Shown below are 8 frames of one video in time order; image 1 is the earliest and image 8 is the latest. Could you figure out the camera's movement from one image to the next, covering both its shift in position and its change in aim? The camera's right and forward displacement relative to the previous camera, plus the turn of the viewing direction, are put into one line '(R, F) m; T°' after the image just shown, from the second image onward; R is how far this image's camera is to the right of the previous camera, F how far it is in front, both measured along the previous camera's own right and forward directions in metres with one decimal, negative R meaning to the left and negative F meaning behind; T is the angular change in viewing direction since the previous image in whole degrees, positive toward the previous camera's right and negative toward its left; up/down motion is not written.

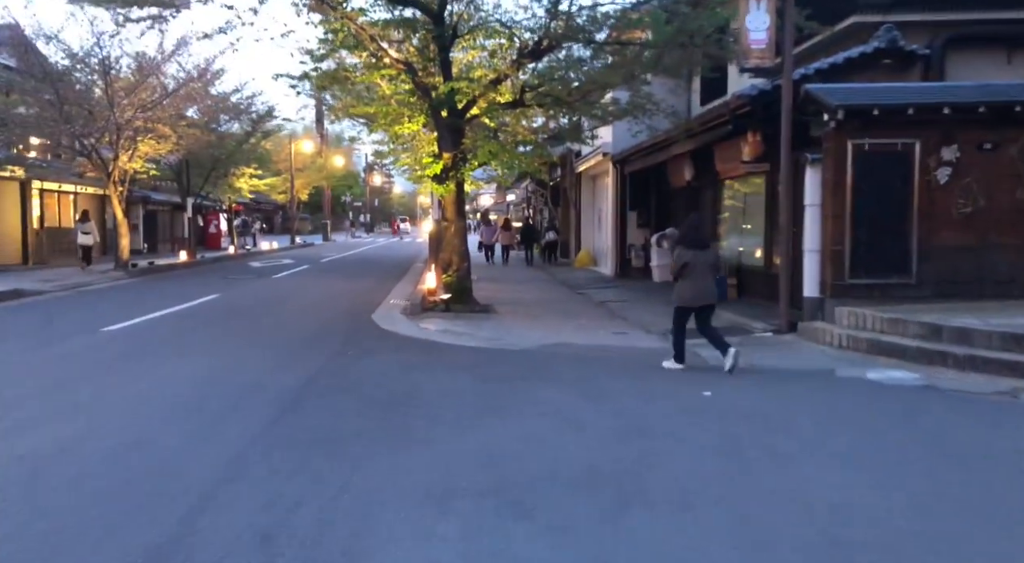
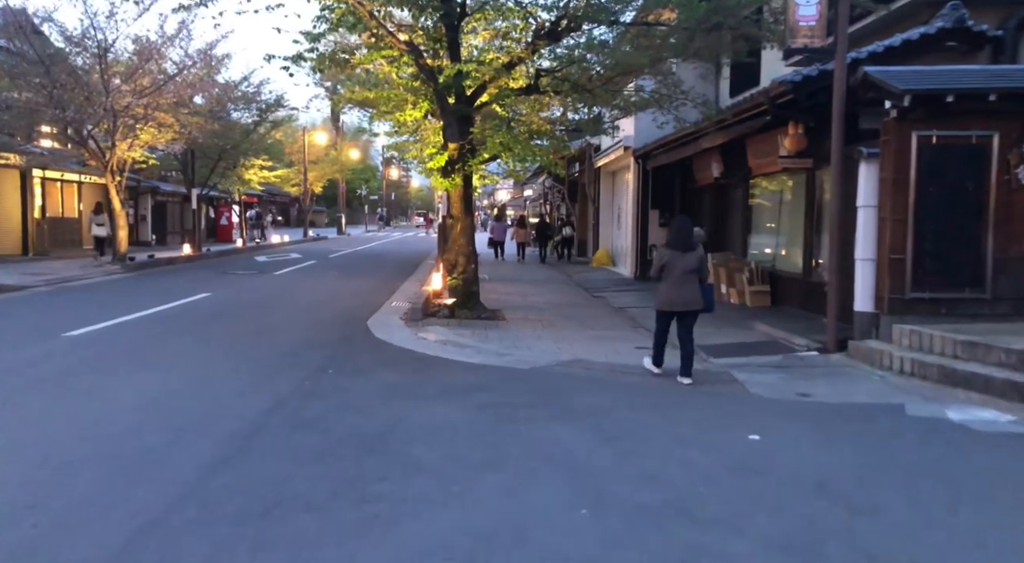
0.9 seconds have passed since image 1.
(+0.1, +1.3) m; -1°
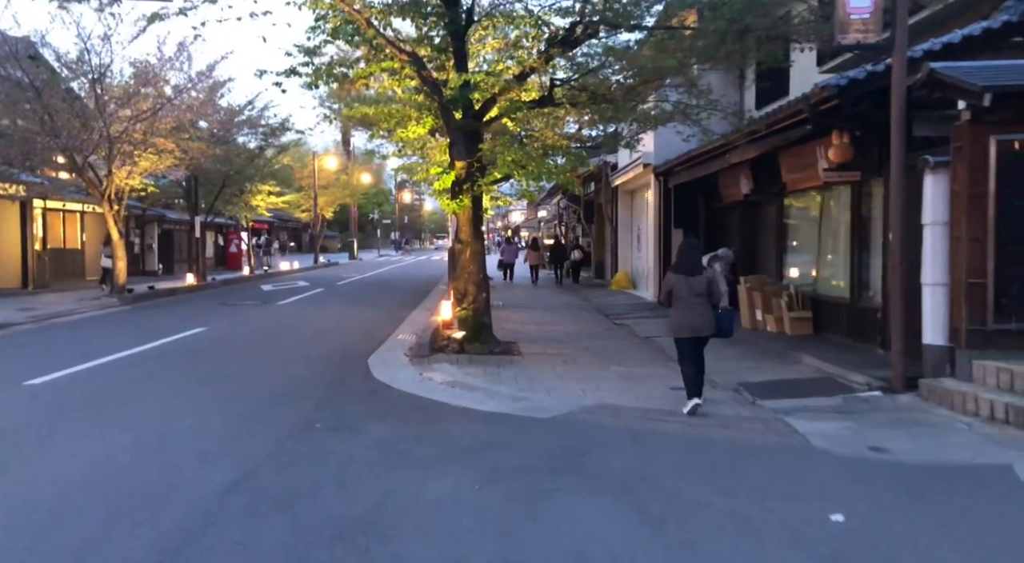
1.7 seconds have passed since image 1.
(0.0, +1.1) m; -1°
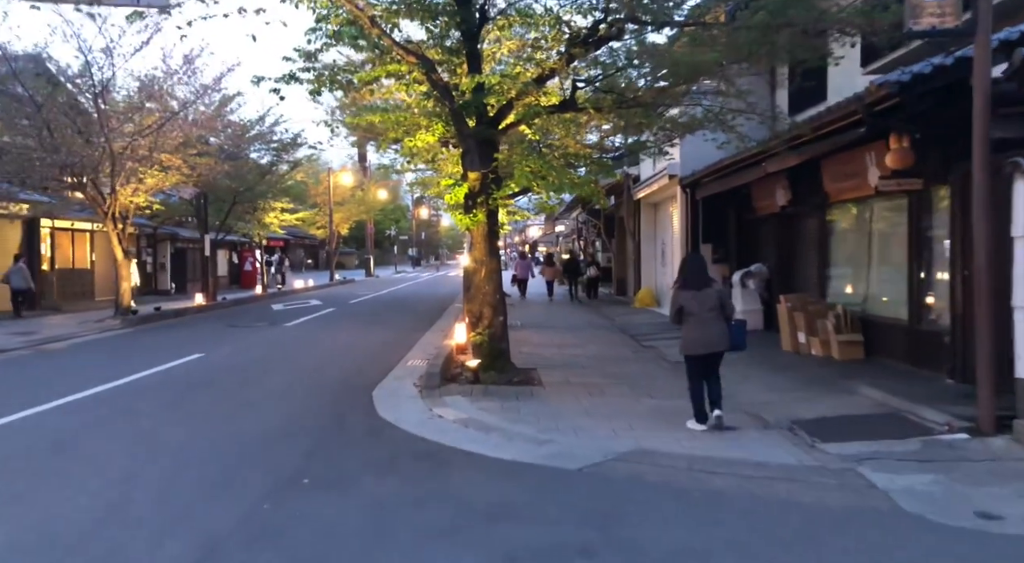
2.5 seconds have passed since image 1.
(0.0, +1.1) m; -1°
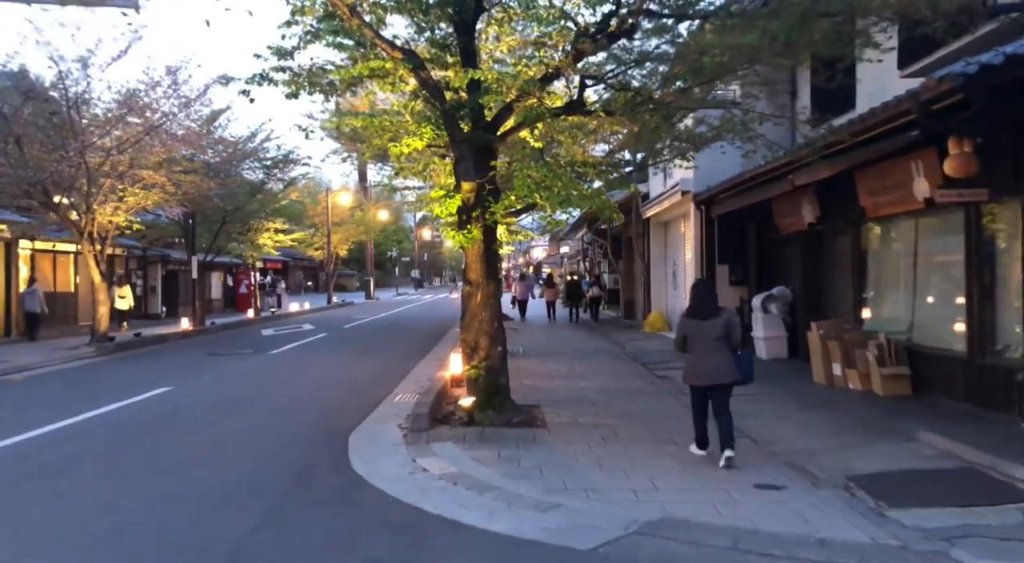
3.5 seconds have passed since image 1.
(0.0, +1.3) m; 0°
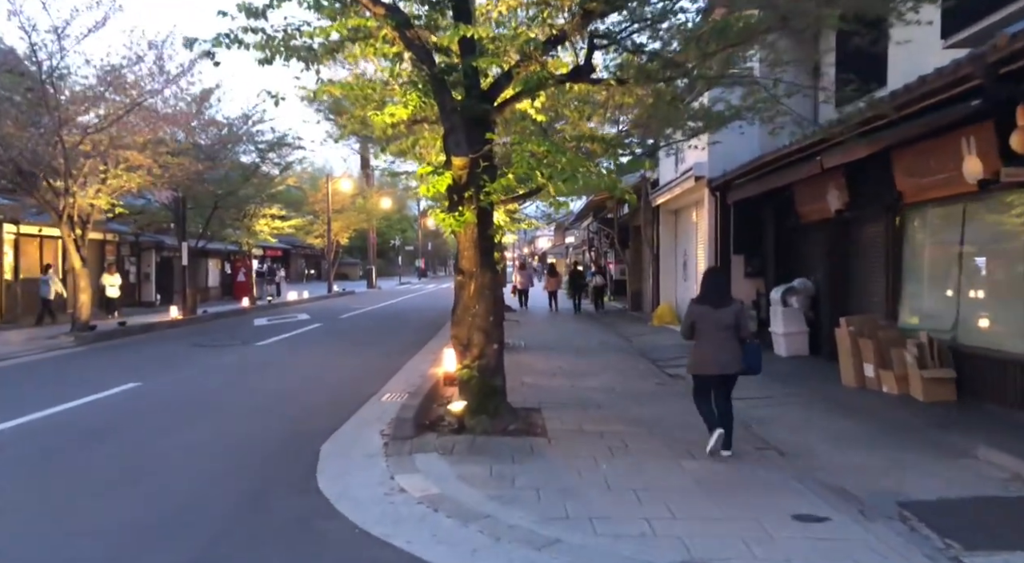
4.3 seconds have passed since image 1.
(+0.1, +1.1) m; 0°
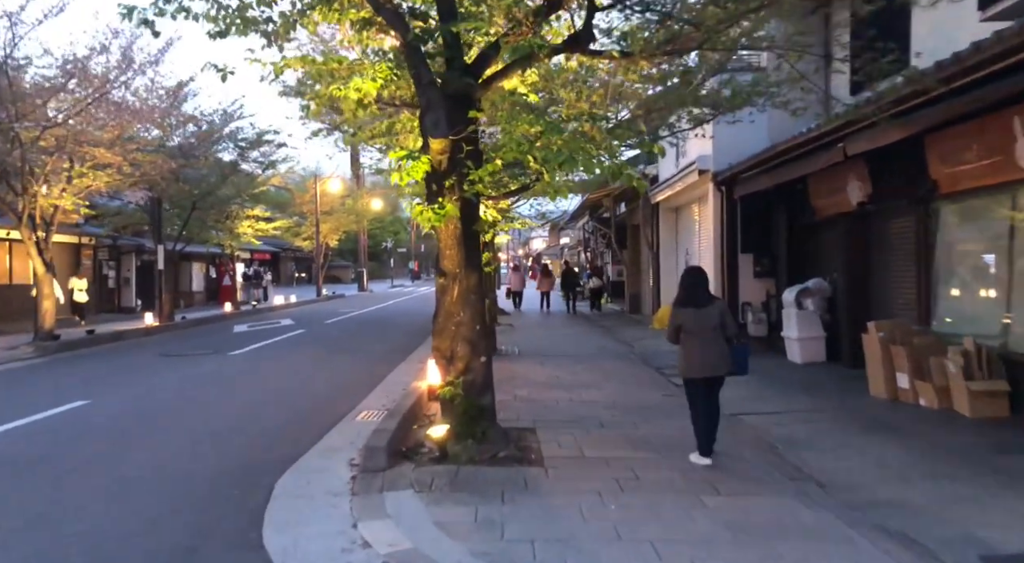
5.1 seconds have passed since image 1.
(0.0, +1.1) m; 0°
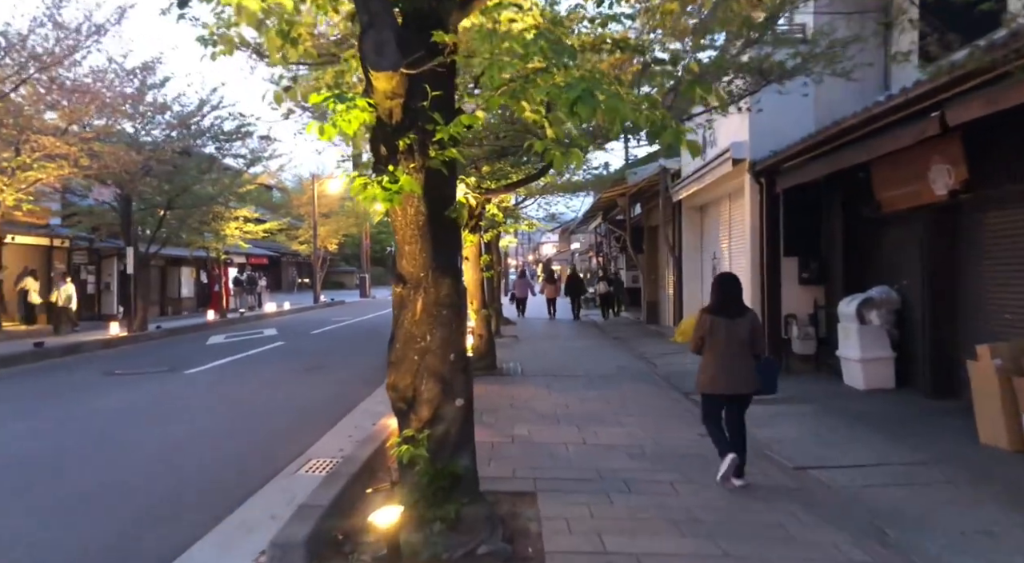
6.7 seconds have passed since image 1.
(+0.1, +2.3) m; -1°
